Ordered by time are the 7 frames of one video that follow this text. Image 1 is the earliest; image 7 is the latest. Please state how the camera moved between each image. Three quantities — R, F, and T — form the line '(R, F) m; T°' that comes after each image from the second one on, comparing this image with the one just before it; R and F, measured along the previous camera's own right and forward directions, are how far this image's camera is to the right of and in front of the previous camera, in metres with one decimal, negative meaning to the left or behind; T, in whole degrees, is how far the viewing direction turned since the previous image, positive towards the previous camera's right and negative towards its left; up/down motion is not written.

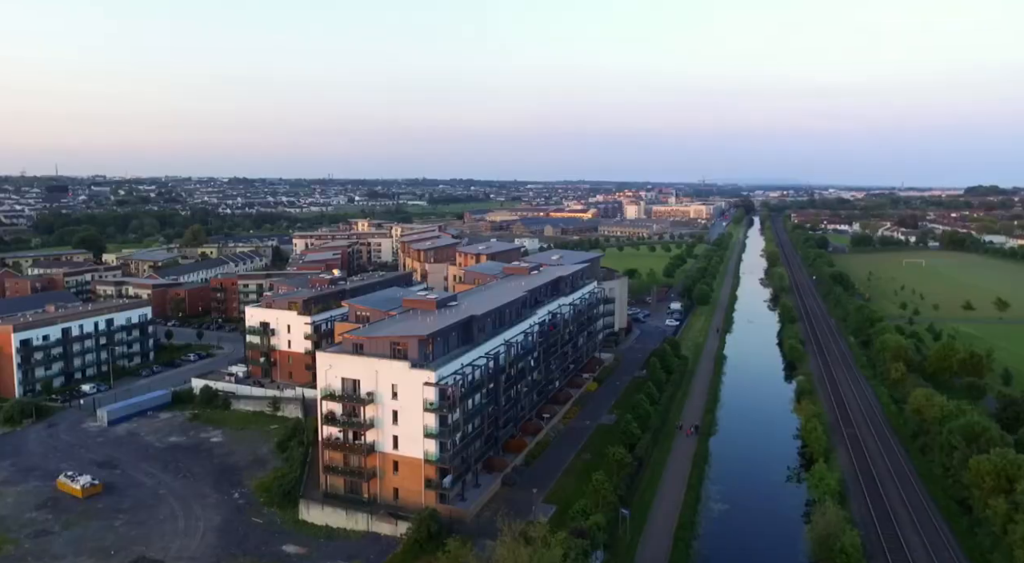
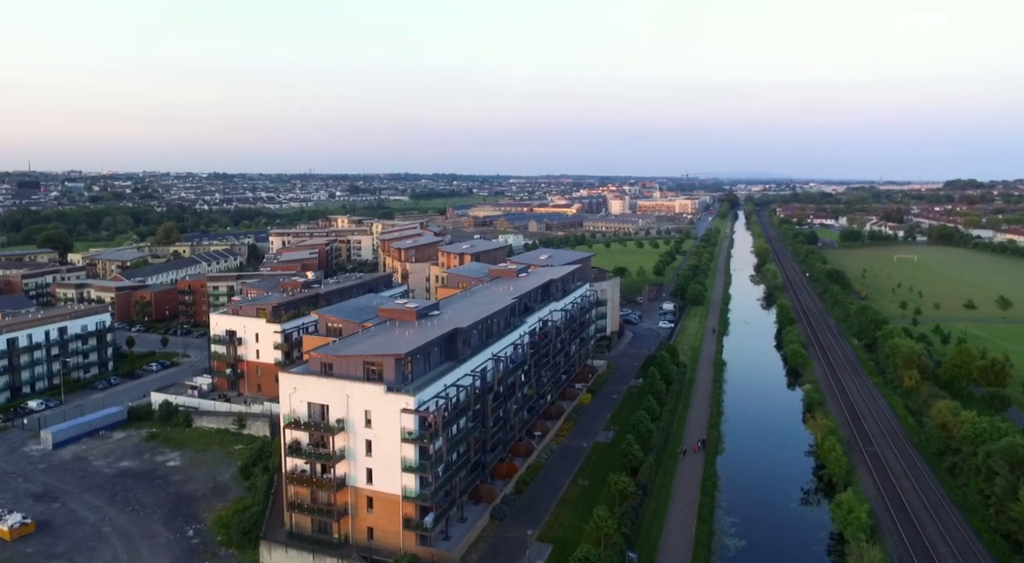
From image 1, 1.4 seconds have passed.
(-0.1, +1.7) m; +1°
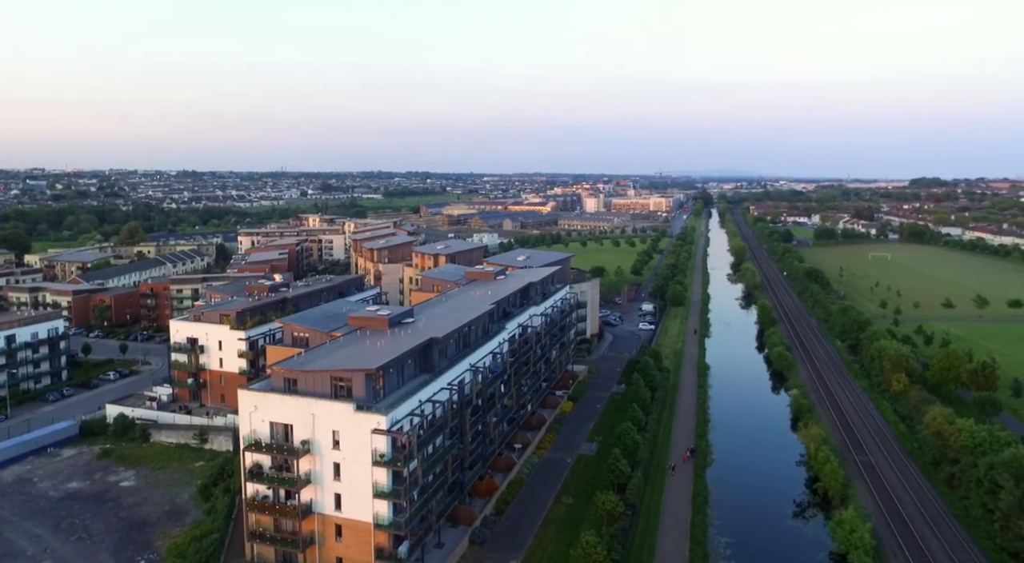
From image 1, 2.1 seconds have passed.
(-0.1, +0.9) m; +2°
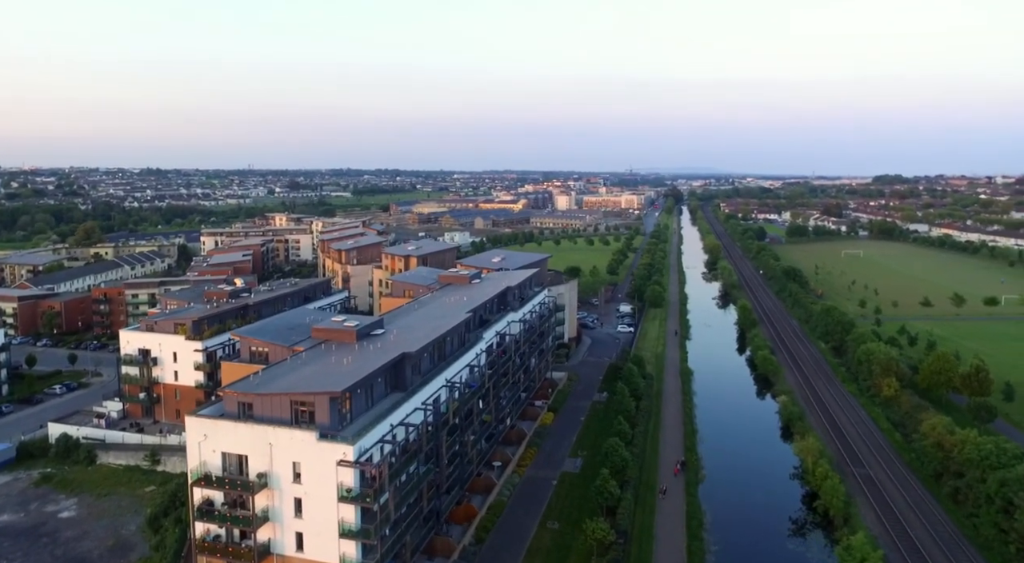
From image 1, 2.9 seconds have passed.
(-0.1, +1.1) m; +2°
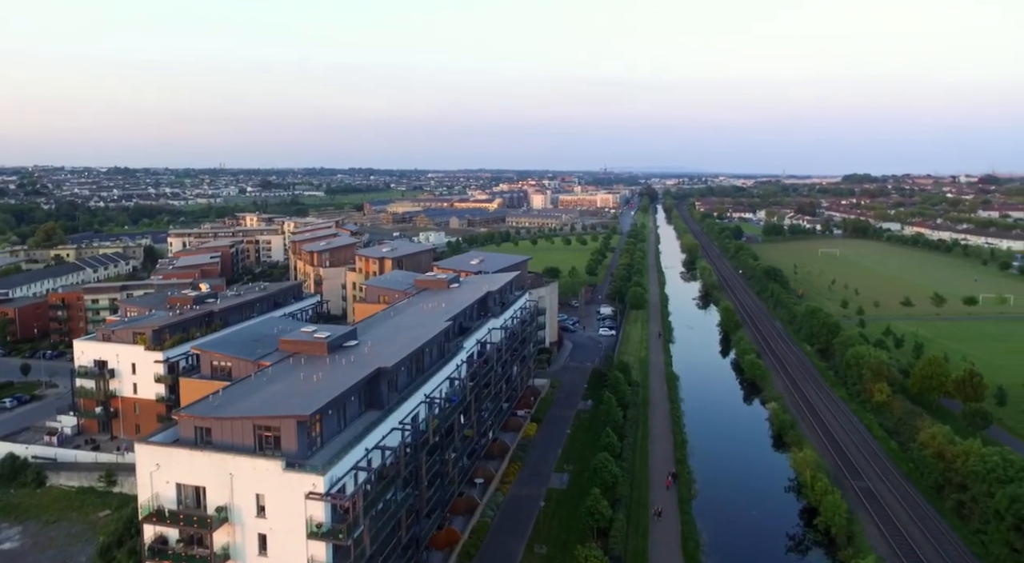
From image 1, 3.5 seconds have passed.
(-0.2, +0.9) m; +2°
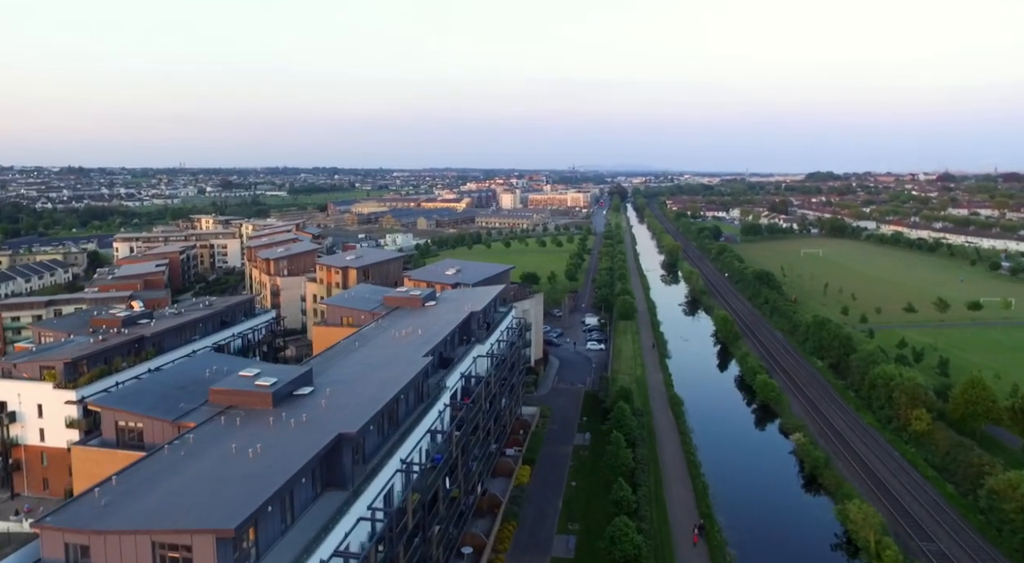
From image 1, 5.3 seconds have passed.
(-0.5, +2.8) m; +3°
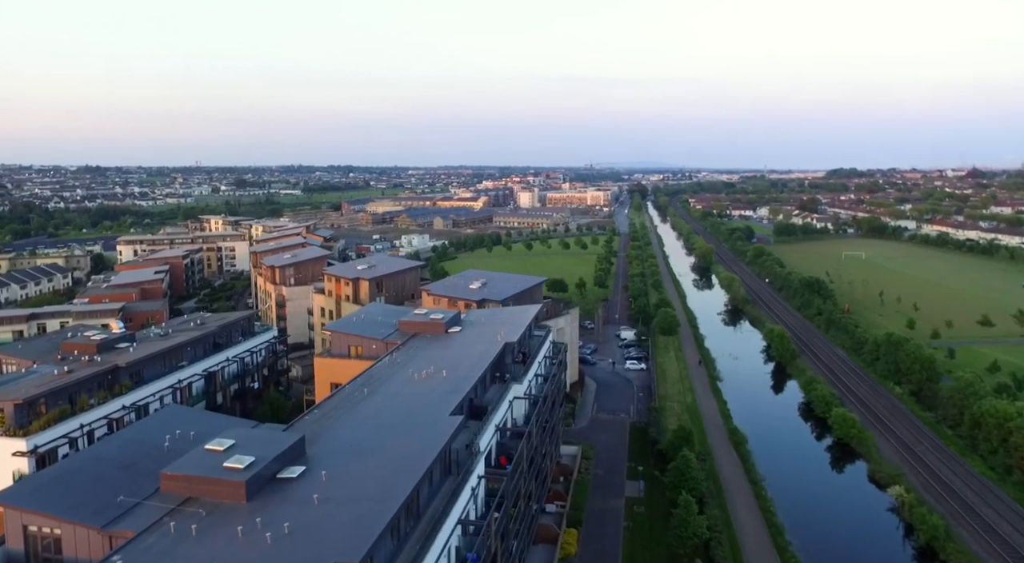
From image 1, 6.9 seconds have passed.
(-0.5, +2.8) m; -1°
